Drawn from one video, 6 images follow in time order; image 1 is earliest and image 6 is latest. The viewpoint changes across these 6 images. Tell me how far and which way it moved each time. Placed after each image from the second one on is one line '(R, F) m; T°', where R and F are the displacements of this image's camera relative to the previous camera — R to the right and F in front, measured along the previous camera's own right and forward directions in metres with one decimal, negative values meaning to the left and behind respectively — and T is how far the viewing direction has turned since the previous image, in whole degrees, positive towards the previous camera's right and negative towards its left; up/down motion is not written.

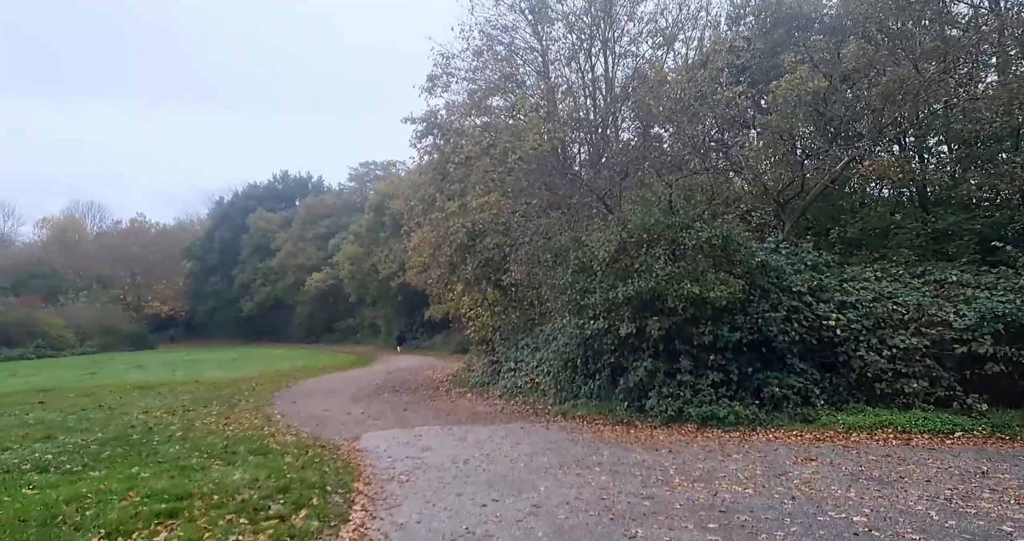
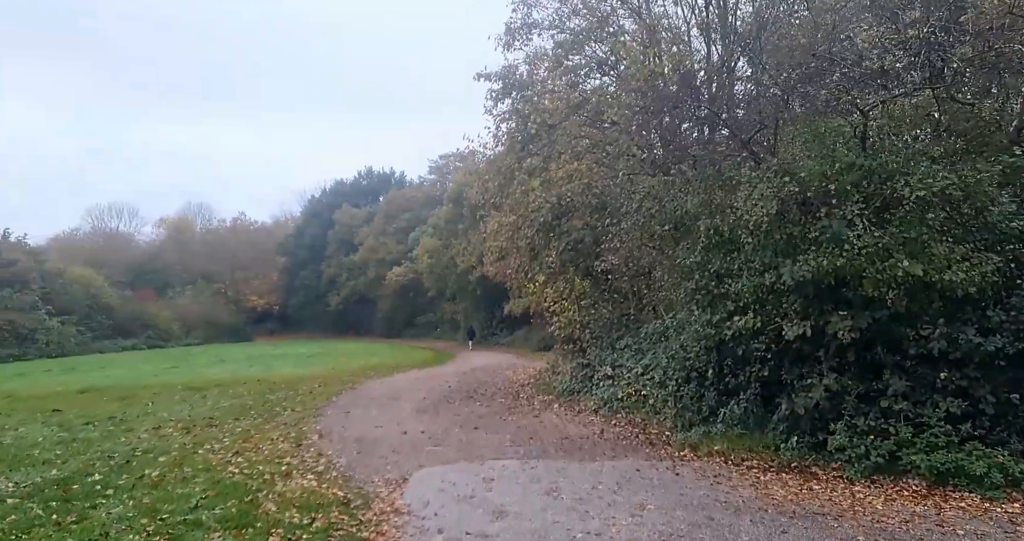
(-0.4, +3.5) m; -7°
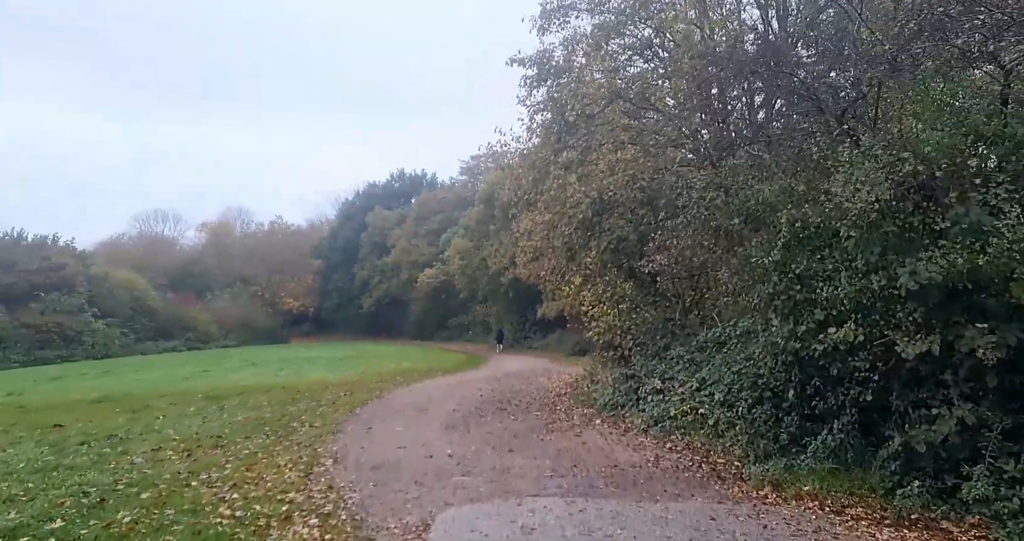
(-0.1, +1.5) m; -3°
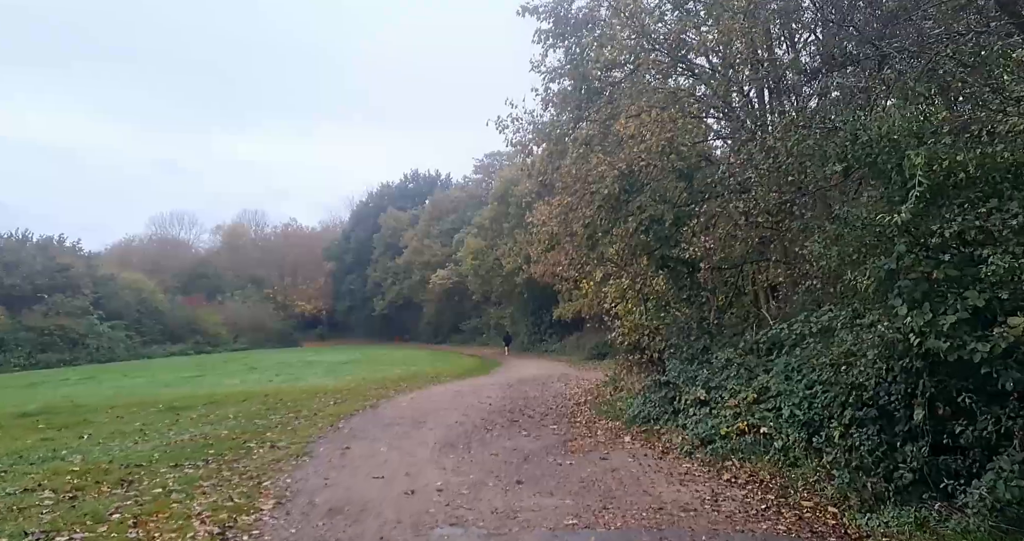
(+0.1, +2.7) m; -1°
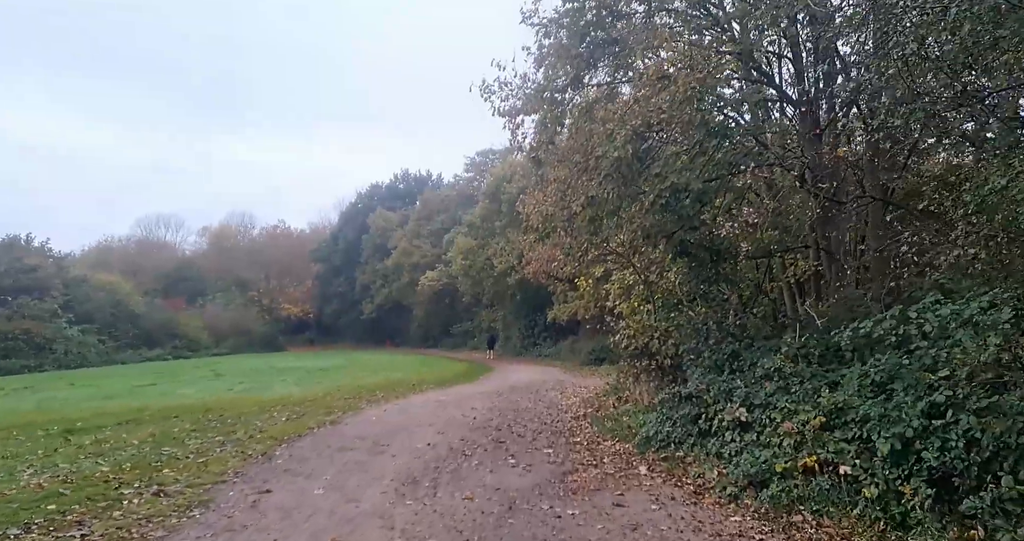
(+0.1, +3.0) m; +1°
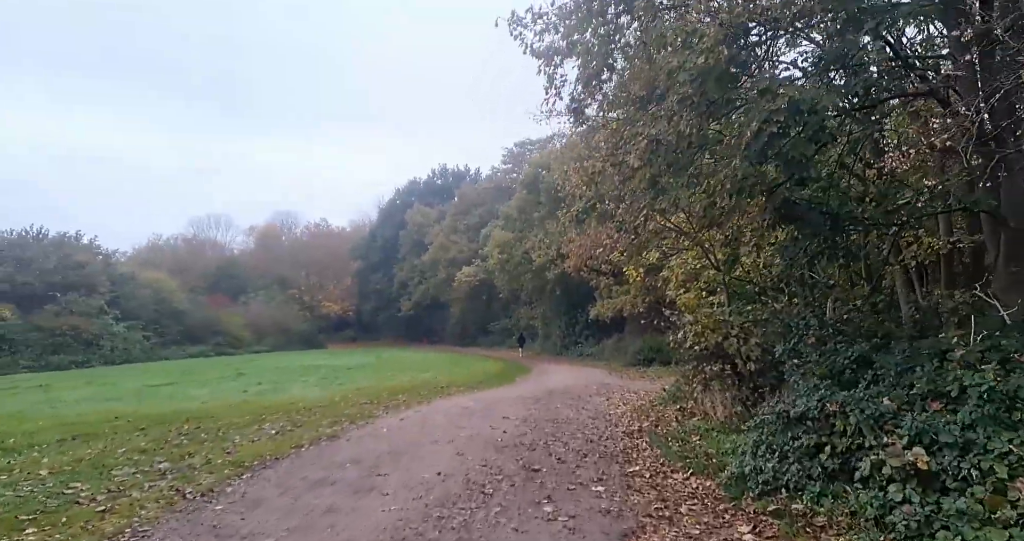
(0.0, +3.3) m; -3°
